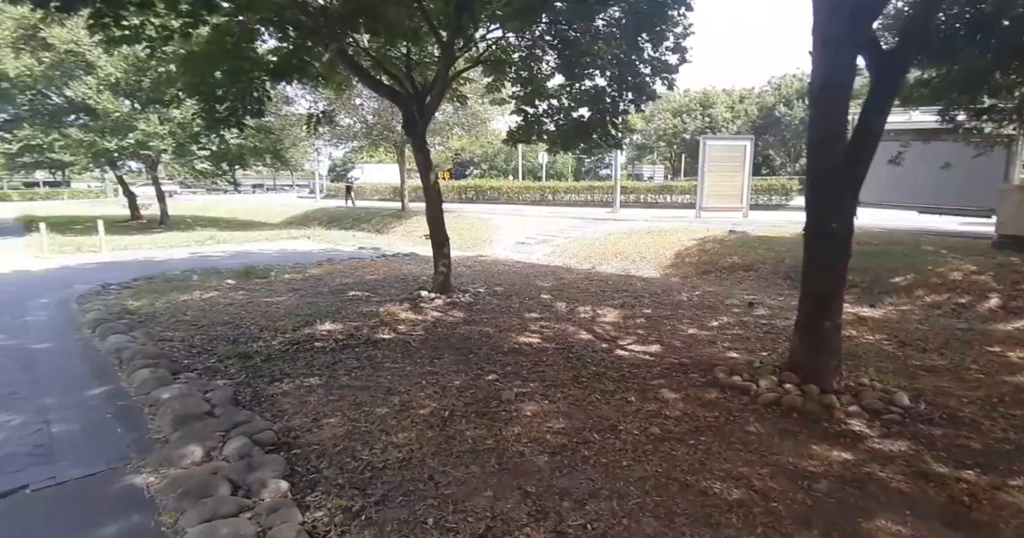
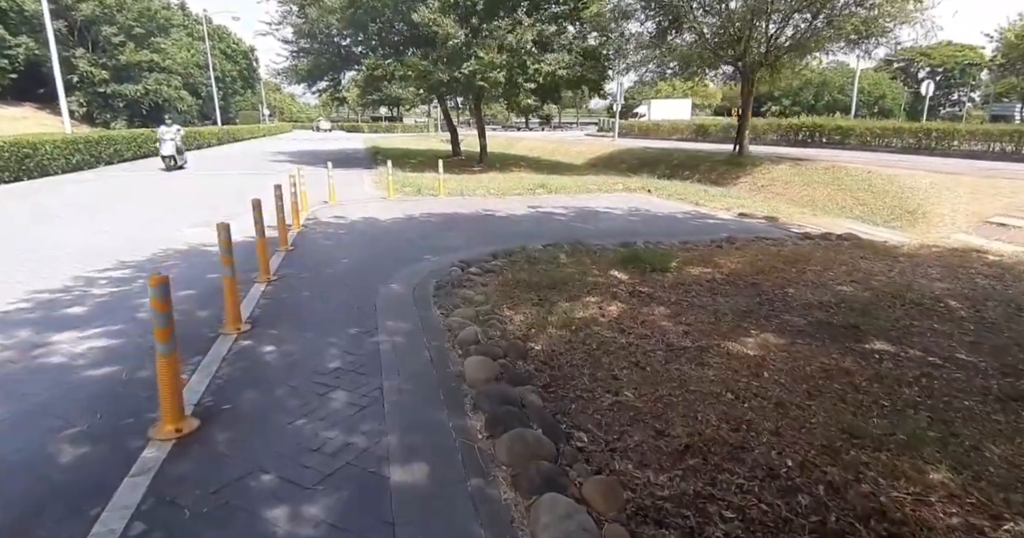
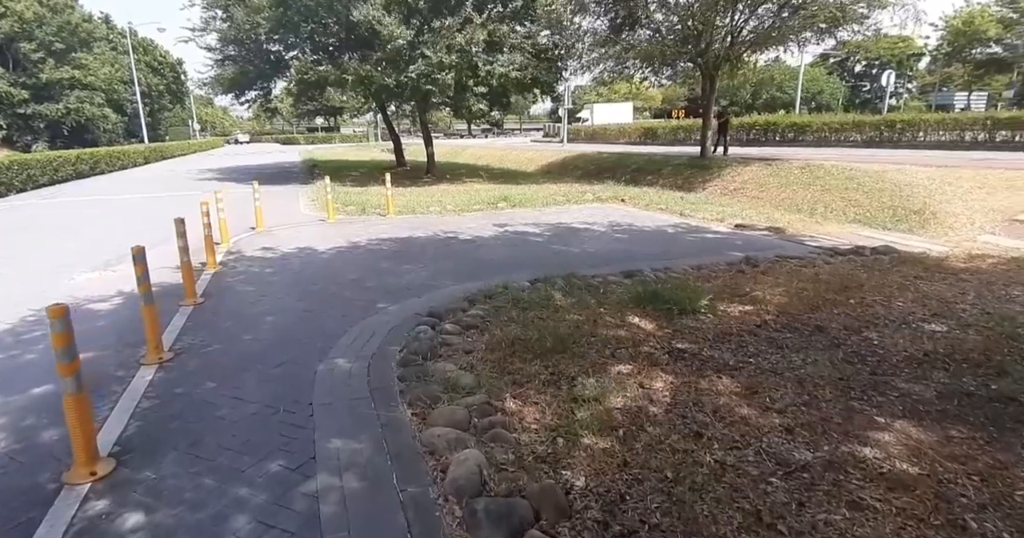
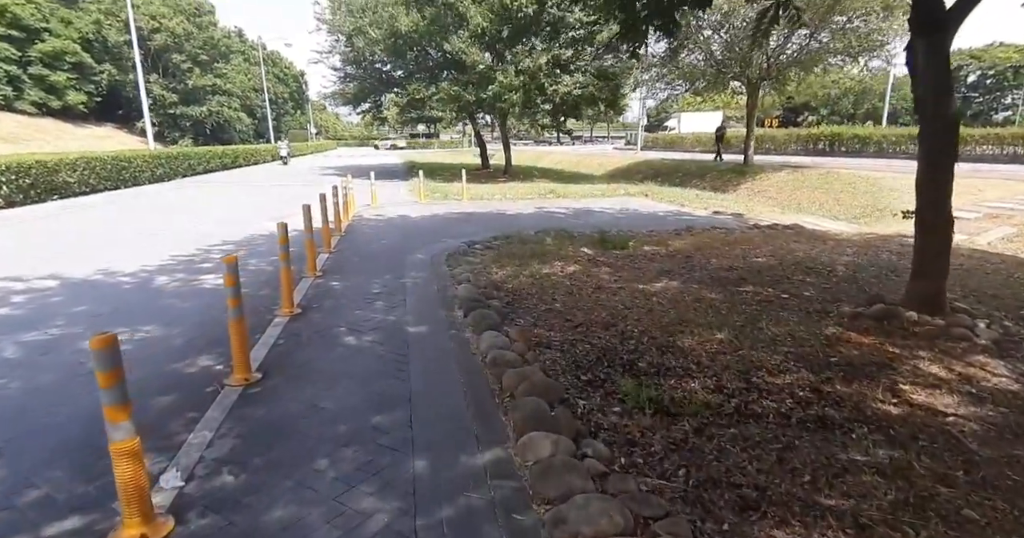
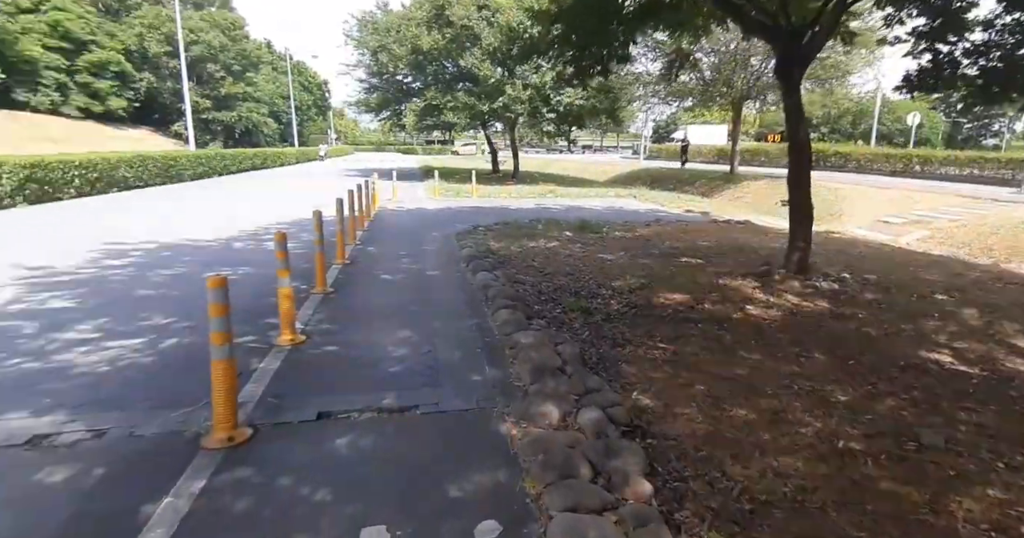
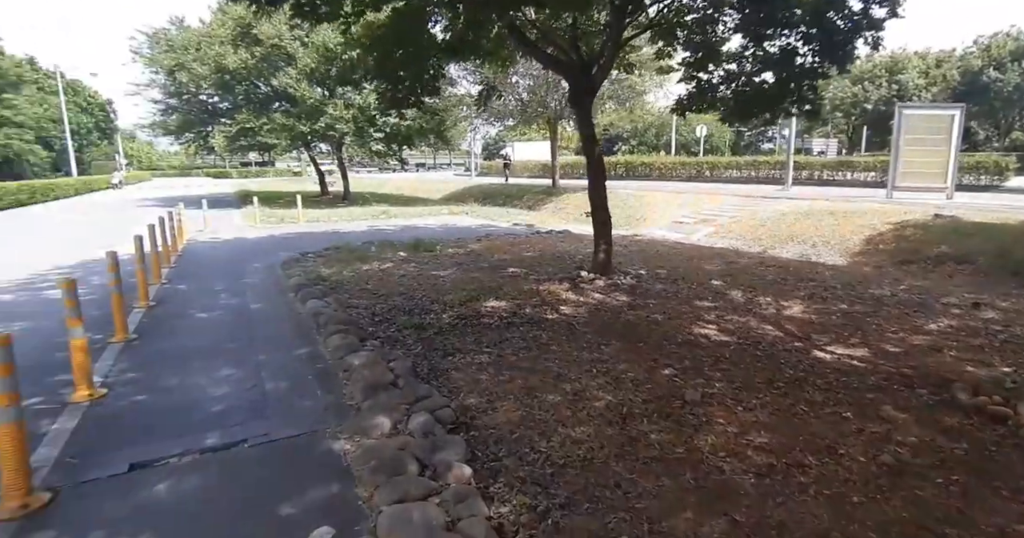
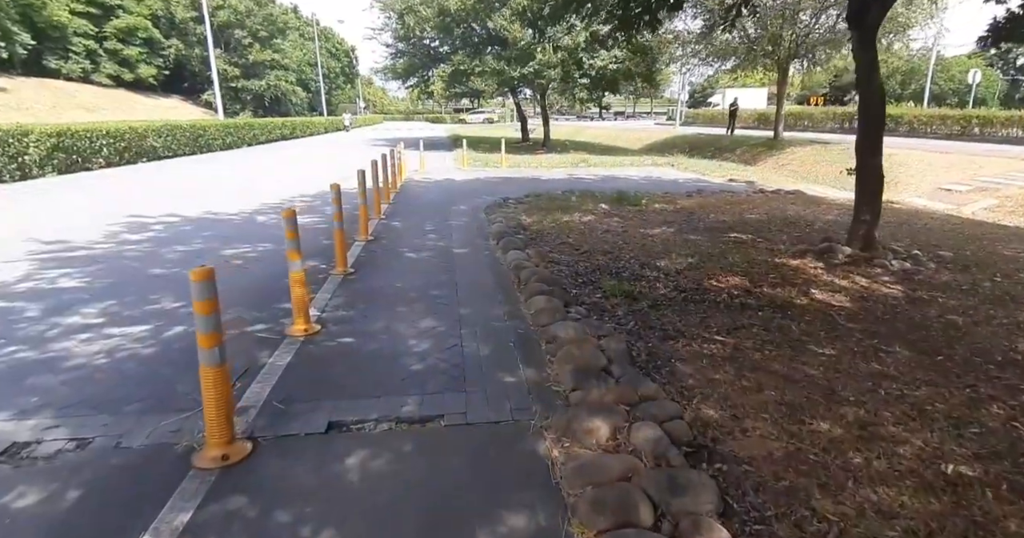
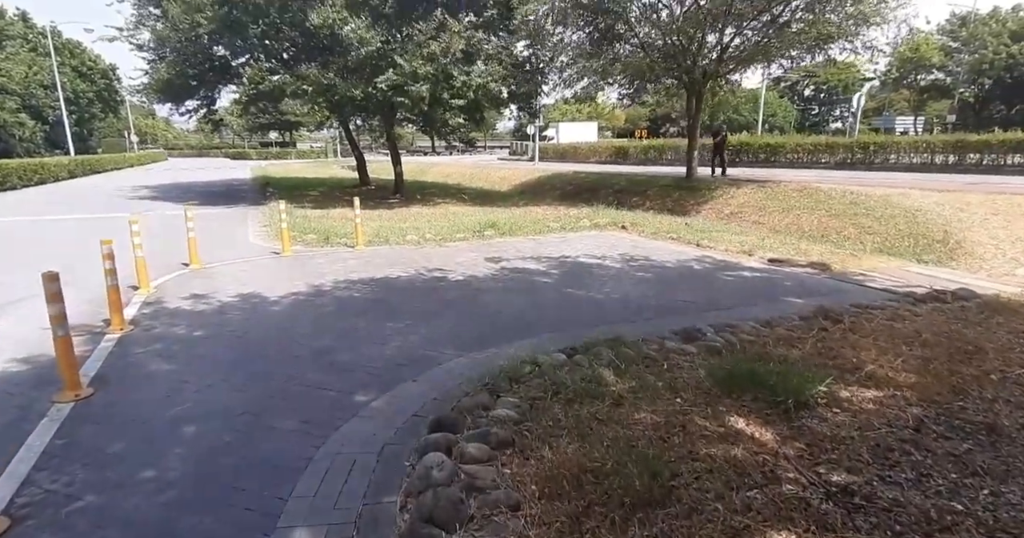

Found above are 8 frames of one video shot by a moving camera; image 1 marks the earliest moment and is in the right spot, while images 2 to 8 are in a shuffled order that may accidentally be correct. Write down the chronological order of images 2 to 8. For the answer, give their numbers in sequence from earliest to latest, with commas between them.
6, 5, 7, 4, 2, 3, 8
